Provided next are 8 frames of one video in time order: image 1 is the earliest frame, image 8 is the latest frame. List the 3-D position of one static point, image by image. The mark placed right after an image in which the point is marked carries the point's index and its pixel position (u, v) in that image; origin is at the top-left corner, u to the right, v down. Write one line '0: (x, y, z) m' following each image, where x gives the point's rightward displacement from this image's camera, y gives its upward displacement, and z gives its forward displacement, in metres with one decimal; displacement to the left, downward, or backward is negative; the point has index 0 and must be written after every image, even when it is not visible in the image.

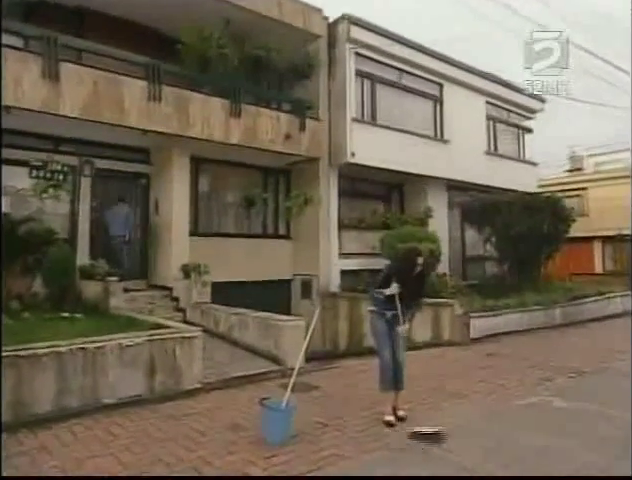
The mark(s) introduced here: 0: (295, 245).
0: (-0.7, -0.1, +14.1) m
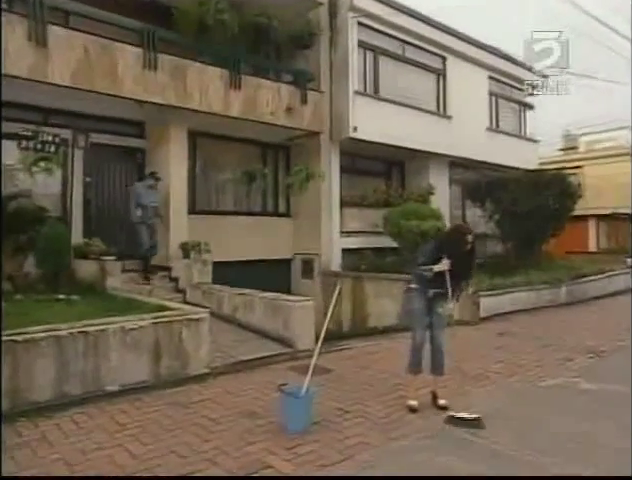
0: (-0.6, +0.5, +13.7) m
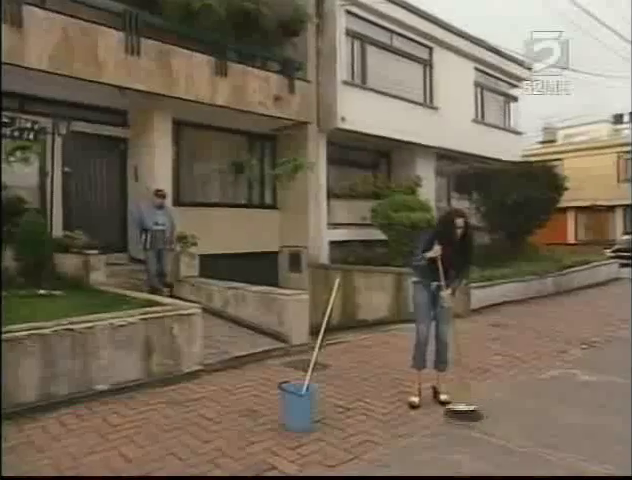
0: (-1.0, +0.7, +13.4) m
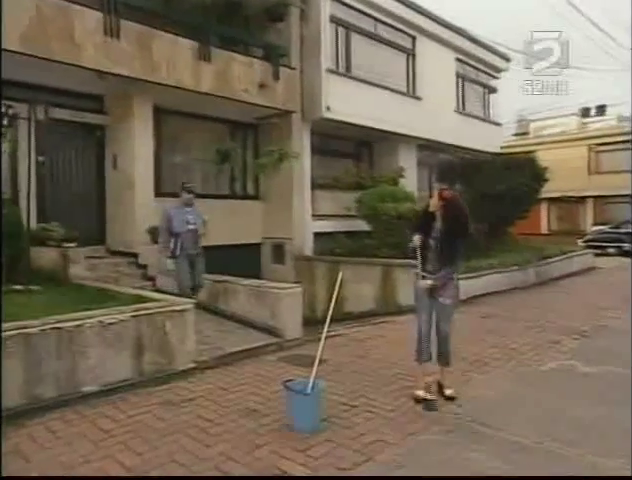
0: (-1.4, +1.0, +13.1) m
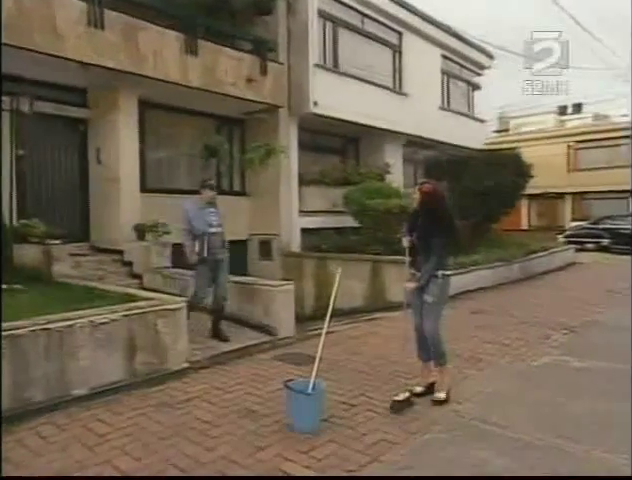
0: (-1.7, +1.1, +13.0) m
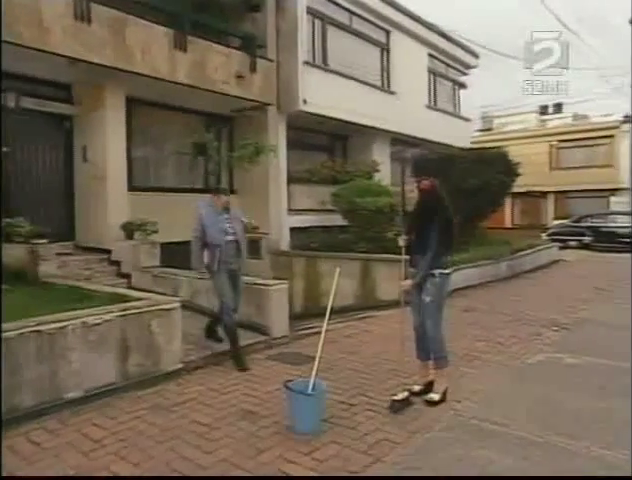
0: (-2.0, +1.1, +12.9) m
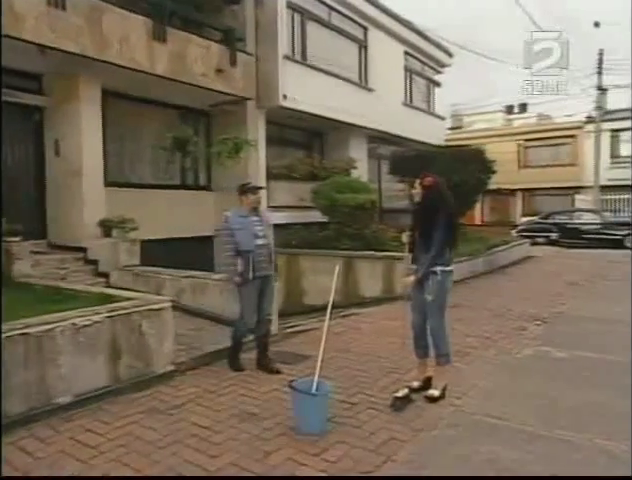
0: (-2.5, +1.2, +12.6) m
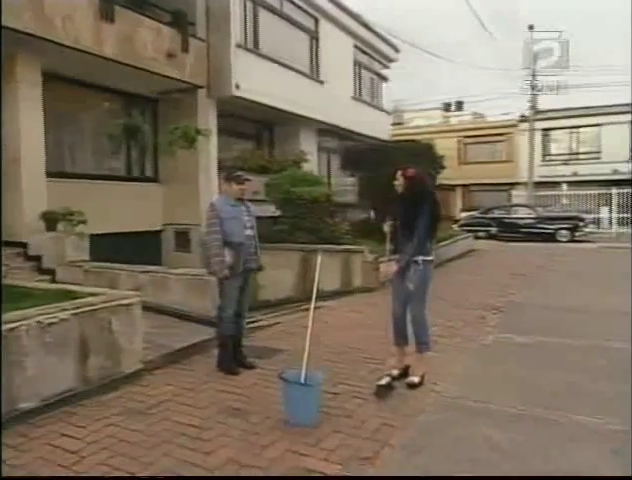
0: (-3.7, +1.3, +12.1) m
